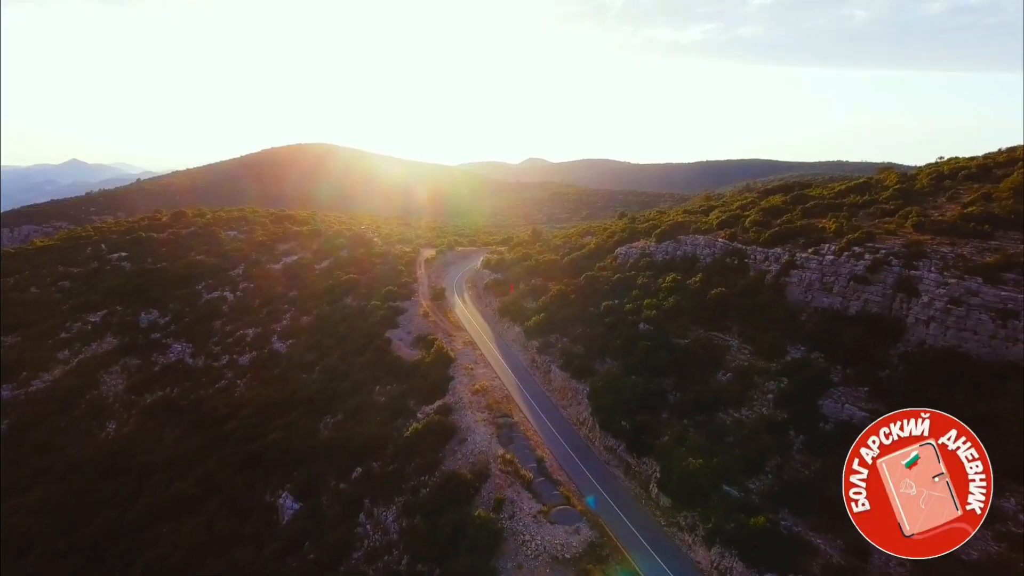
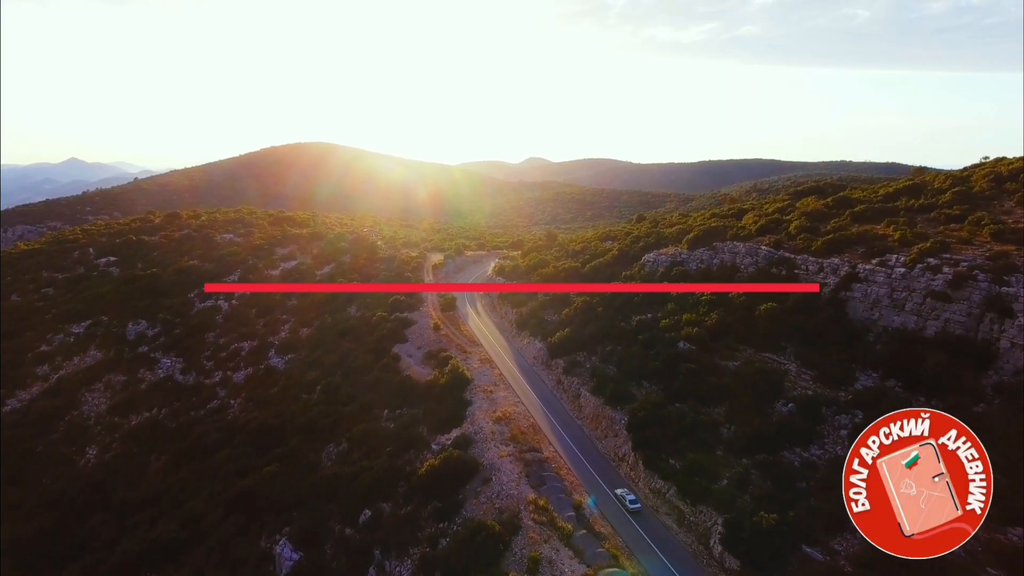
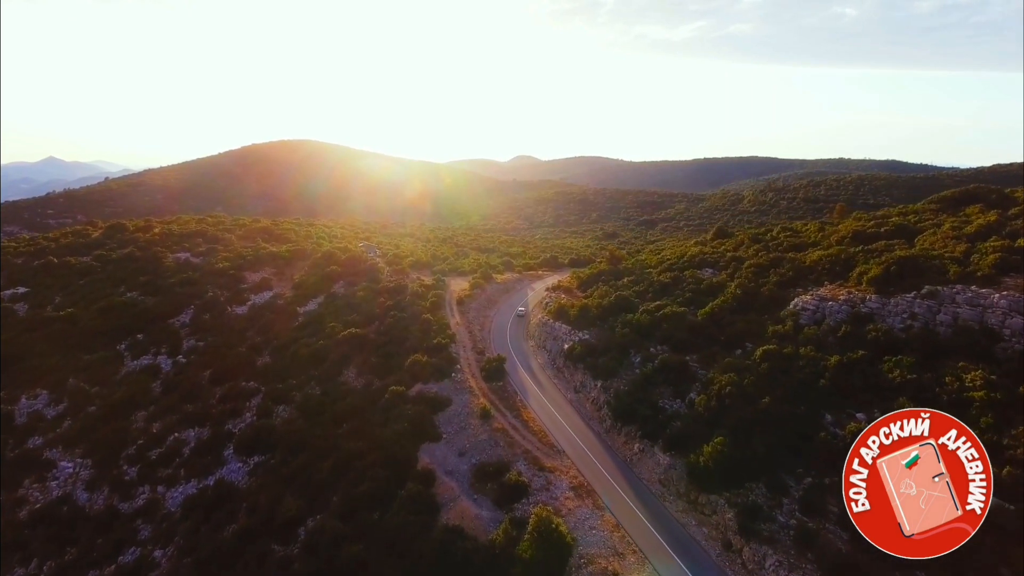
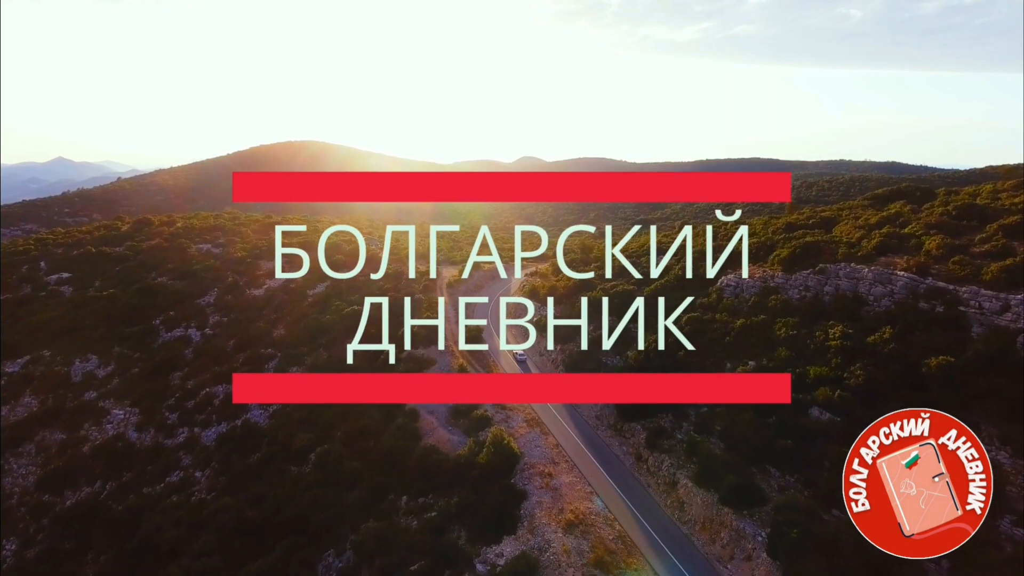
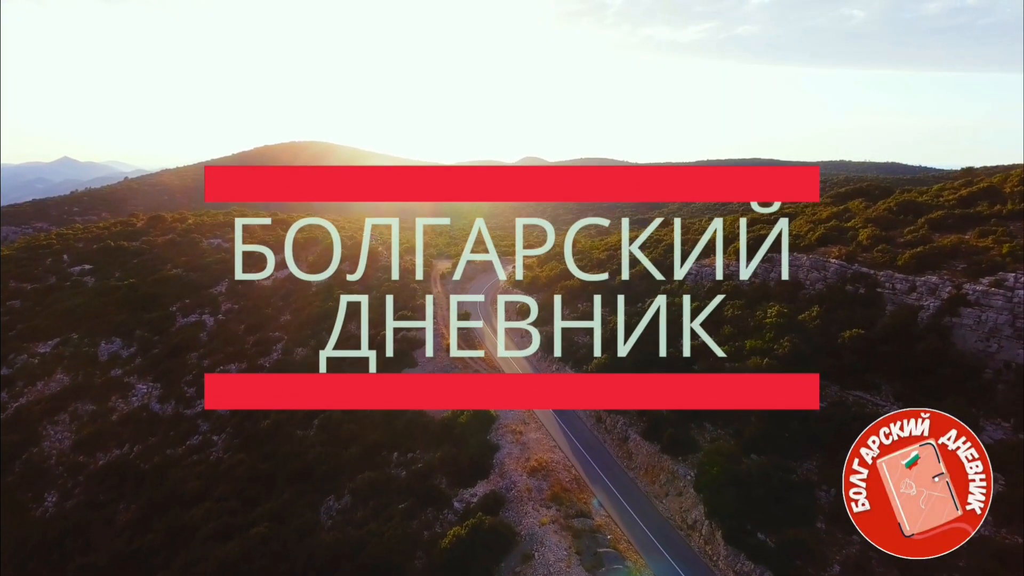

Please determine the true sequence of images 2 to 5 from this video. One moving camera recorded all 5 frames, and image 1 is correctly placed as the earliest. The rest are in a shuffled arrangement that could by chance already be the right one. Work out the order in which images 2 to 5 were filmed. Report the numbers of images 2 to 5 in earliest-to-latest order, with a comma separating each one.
2, 5, 4, 3
